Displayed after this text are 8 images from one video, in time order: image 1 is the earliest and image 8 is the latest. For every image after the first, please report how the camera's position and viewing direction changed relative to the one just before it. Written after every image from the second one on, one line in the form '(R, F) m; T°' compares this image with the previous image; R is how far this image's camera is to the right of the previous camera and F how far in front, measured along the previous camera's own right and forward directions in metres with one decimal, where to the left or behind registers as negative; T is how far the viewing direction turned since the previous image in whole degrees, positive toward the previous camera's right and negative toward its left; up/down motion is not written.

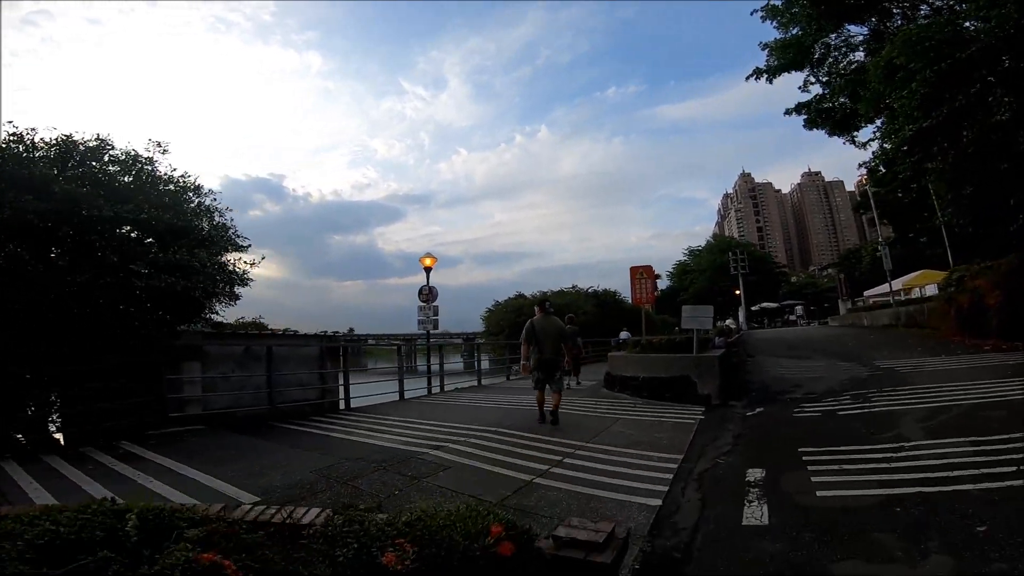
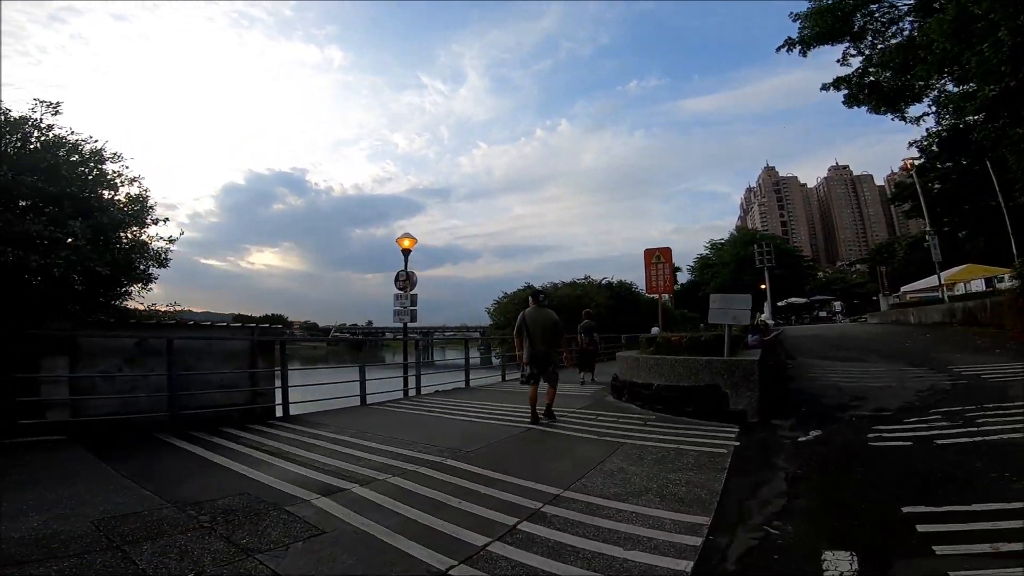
(+0.6, +2.0) m; -2°
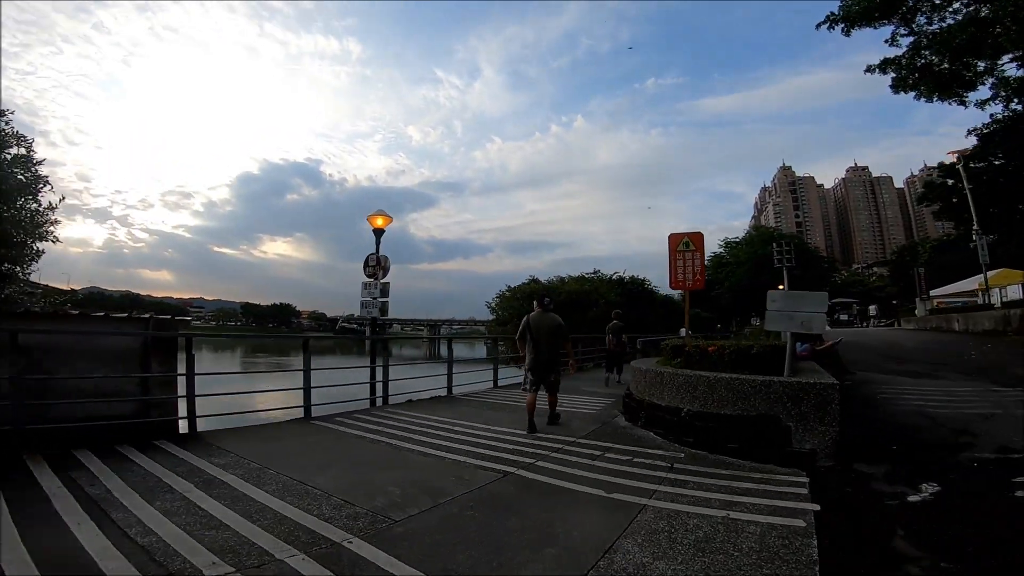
(+0.3, +1.9) m; -1°
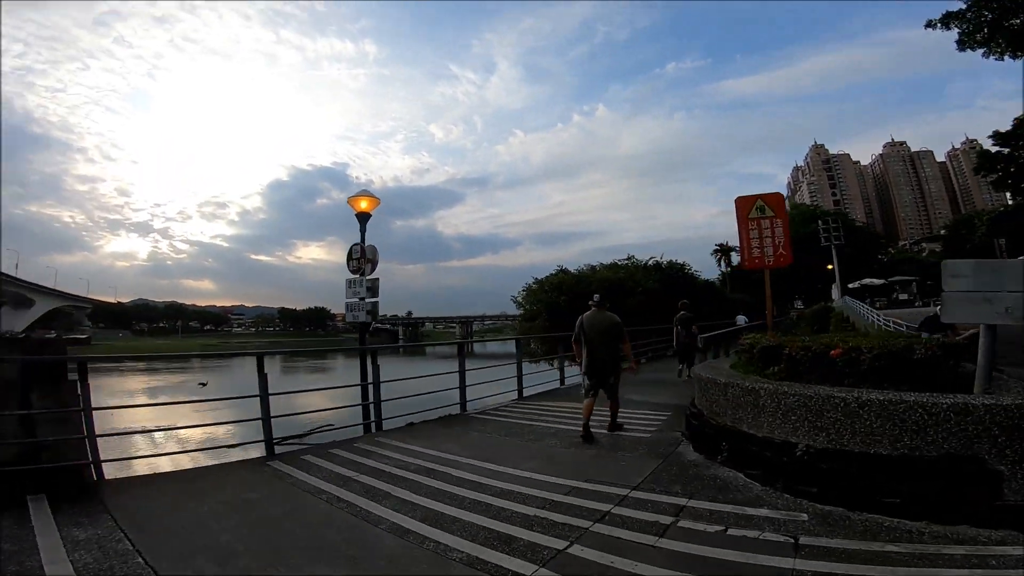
(+0.1, +1.8) m; -3°
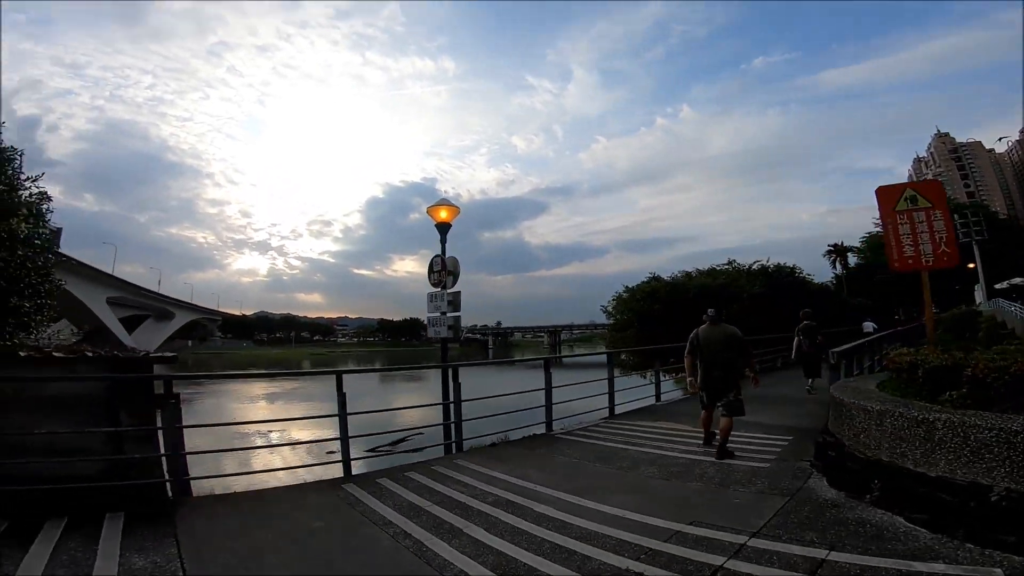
(0.0, +0.5) m; -10°
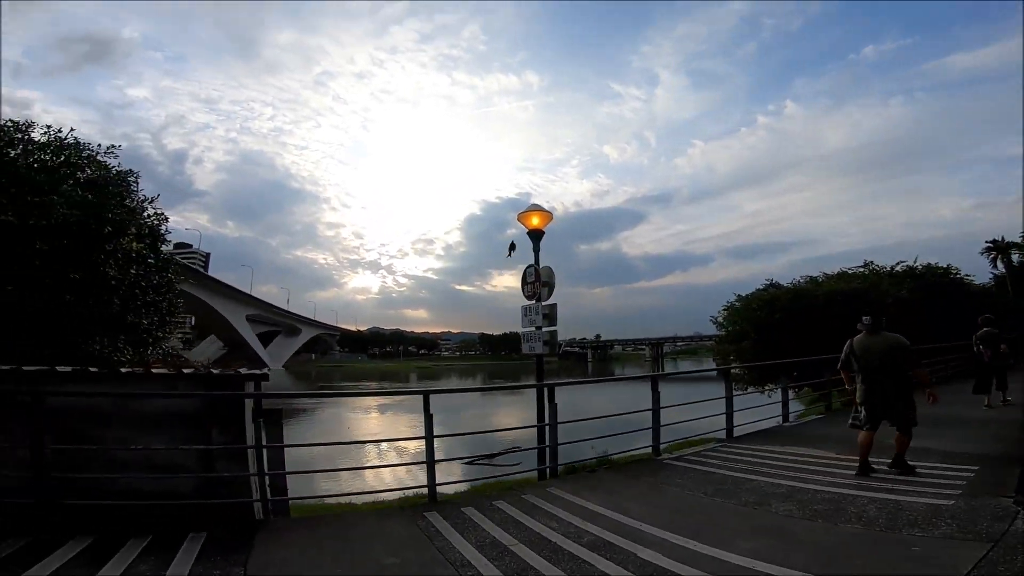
(0.0, +0.5) m; -11°
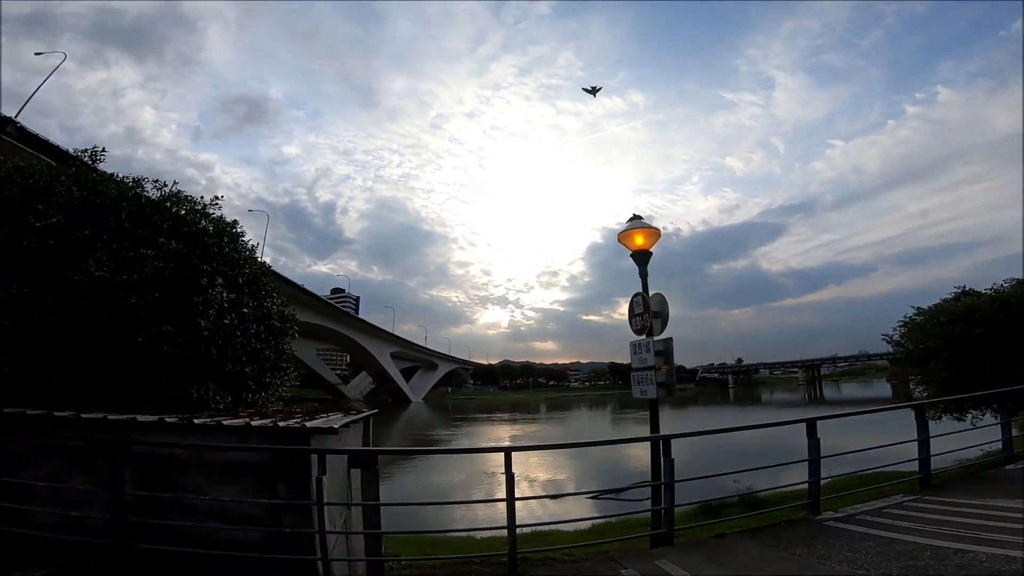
(+0.3, +0.8) m; -13°
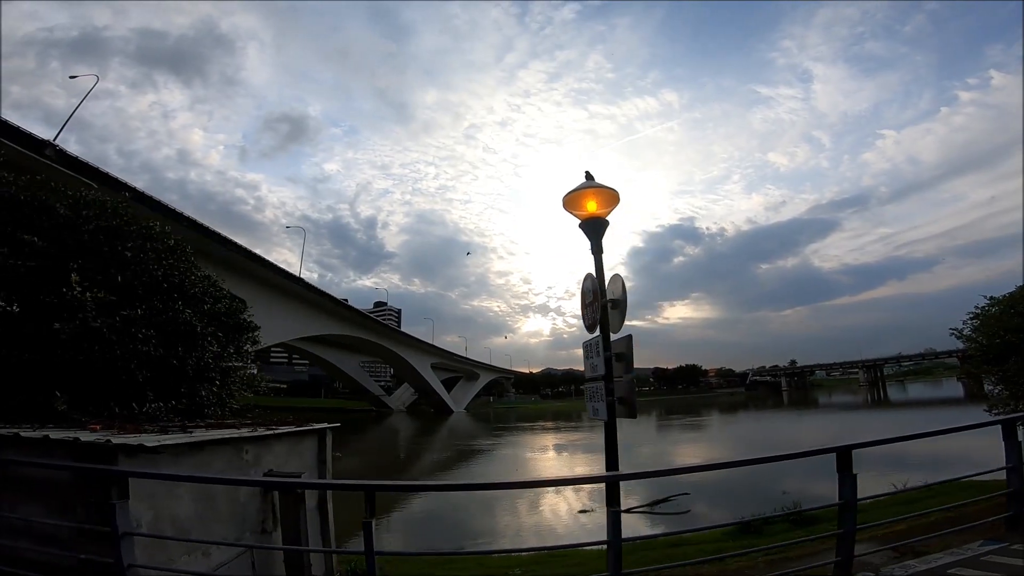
(+0.3, +0.6) m; -4°
